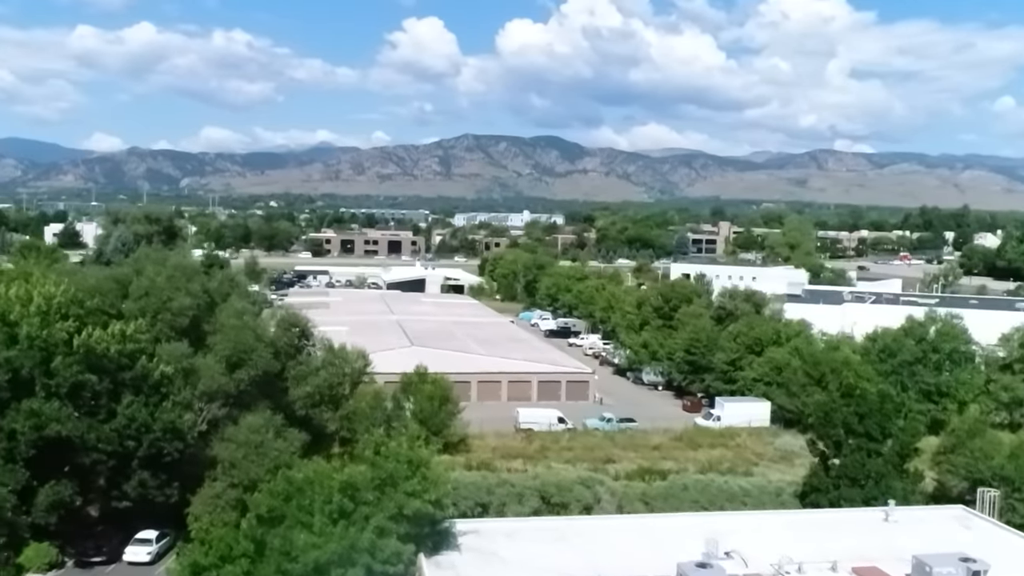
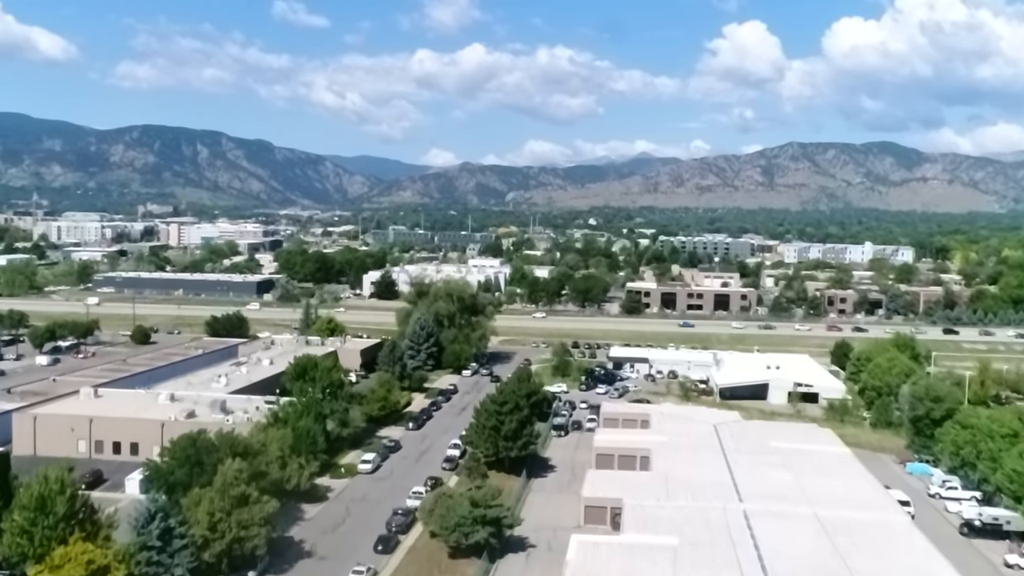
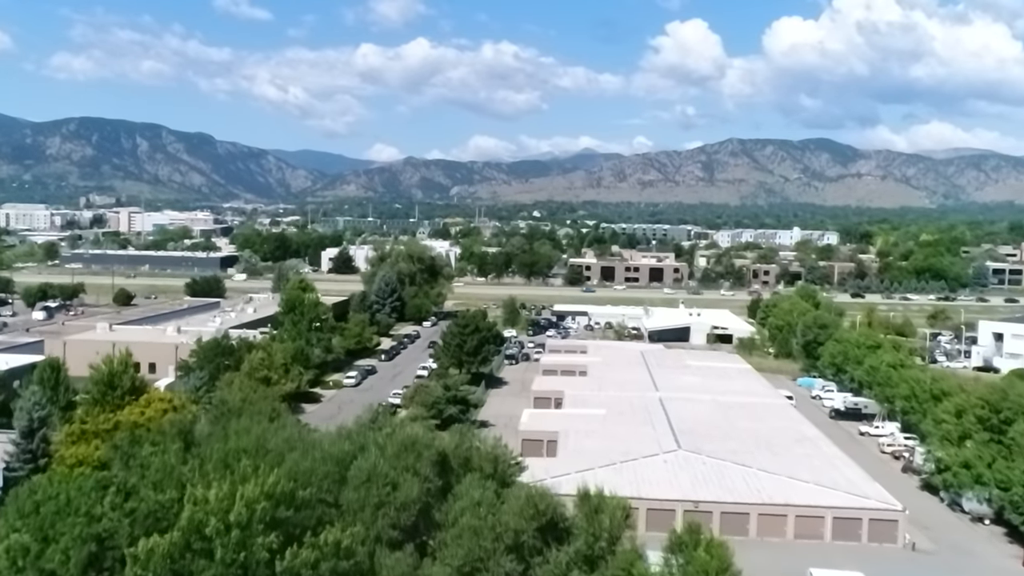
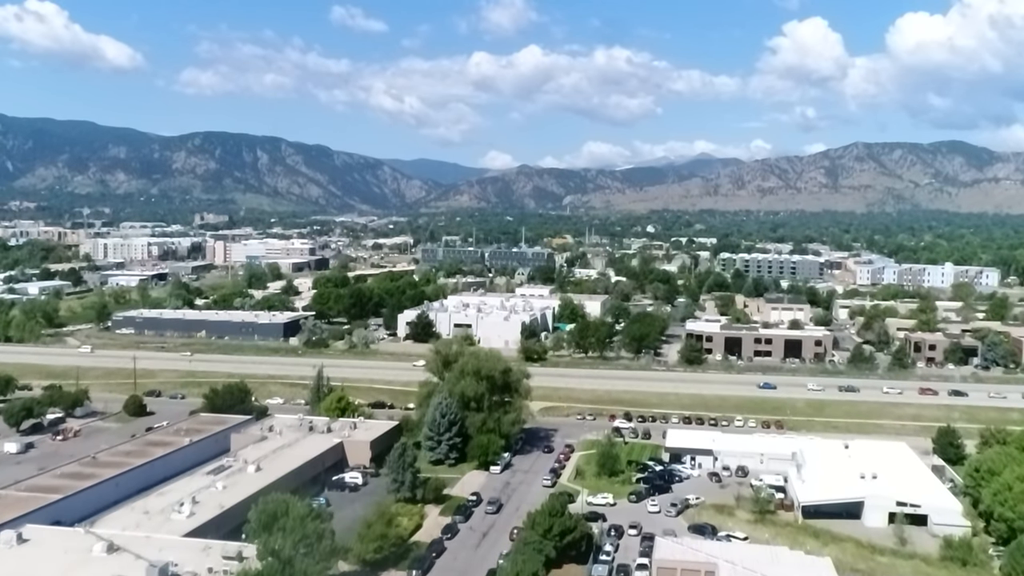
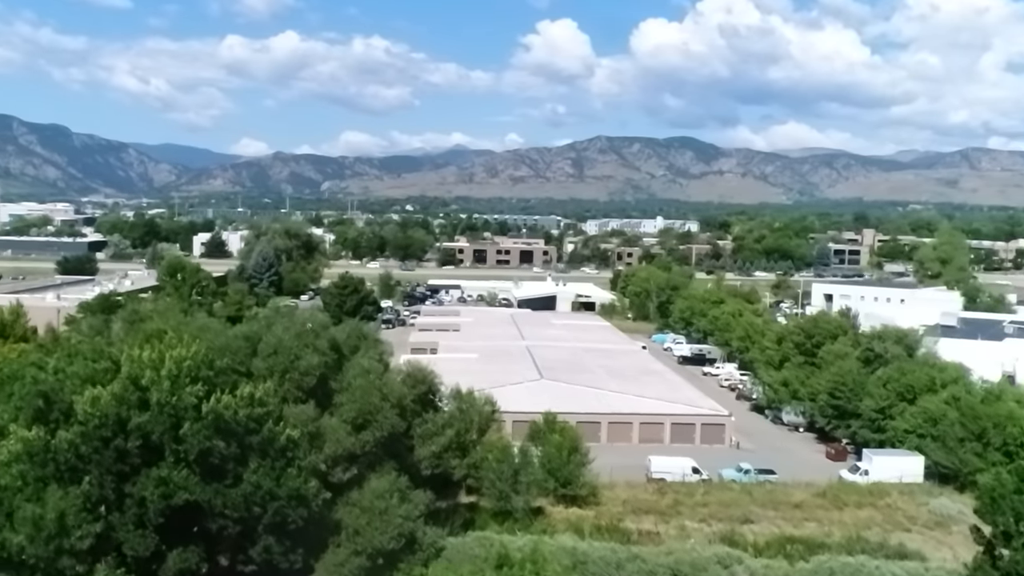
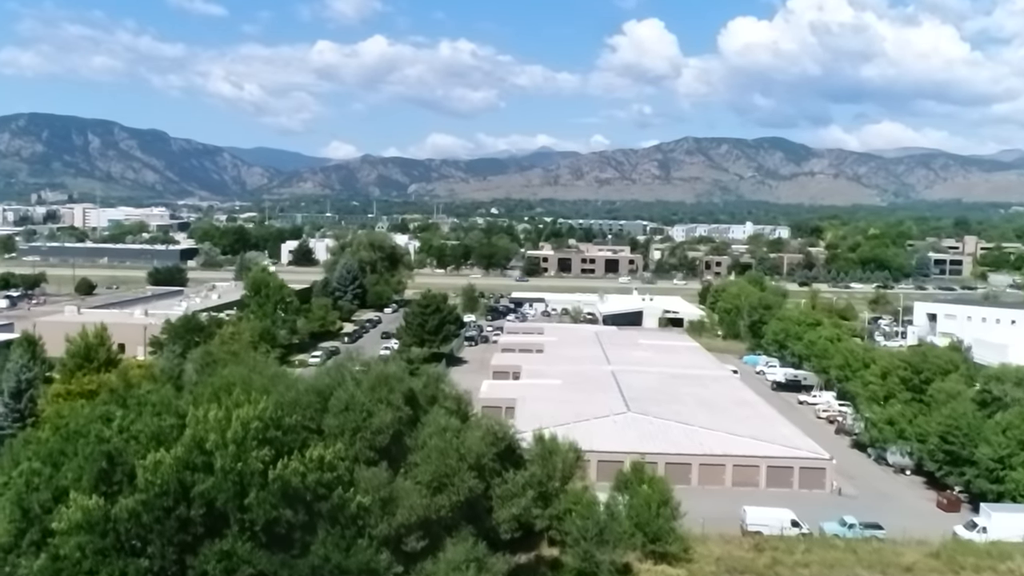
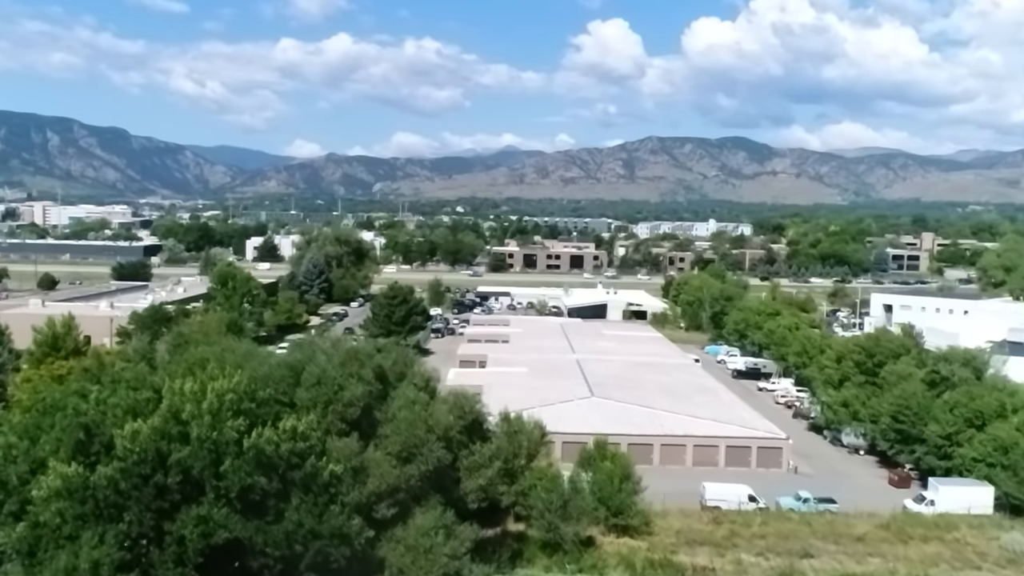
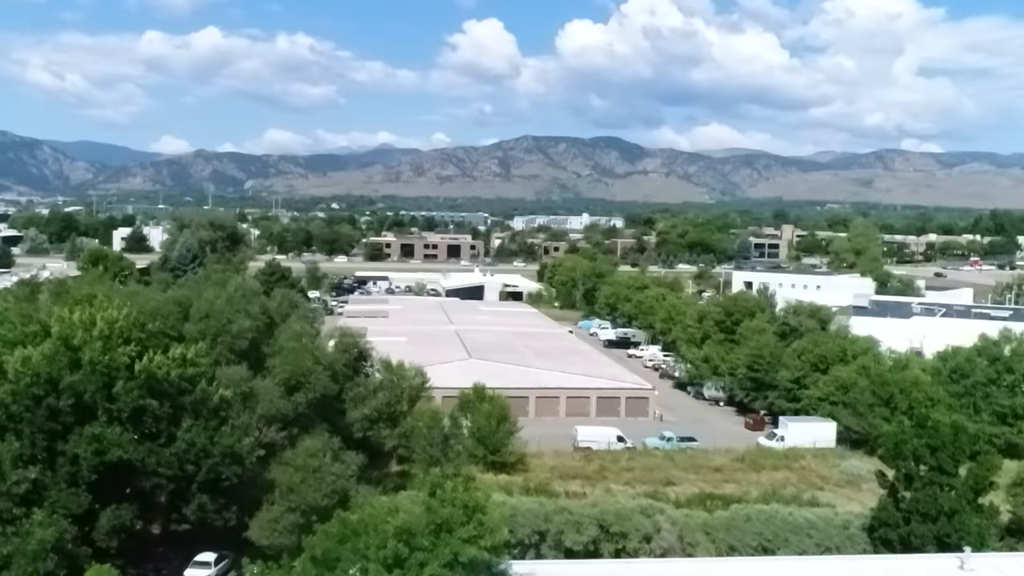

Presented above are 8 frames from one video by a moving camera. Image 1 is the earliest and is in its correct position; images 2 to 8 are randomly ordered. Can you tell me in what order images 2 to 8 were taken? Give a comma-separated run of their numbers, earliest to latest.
8, 5, 7, 6, 3, 2, 4
